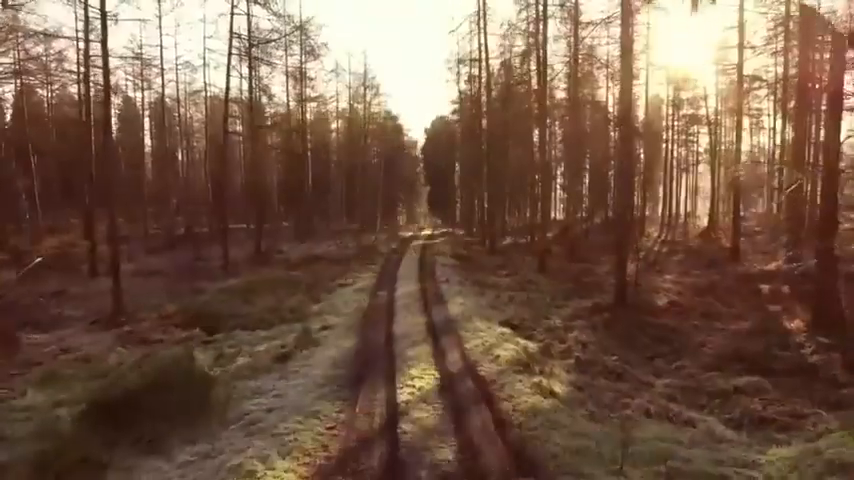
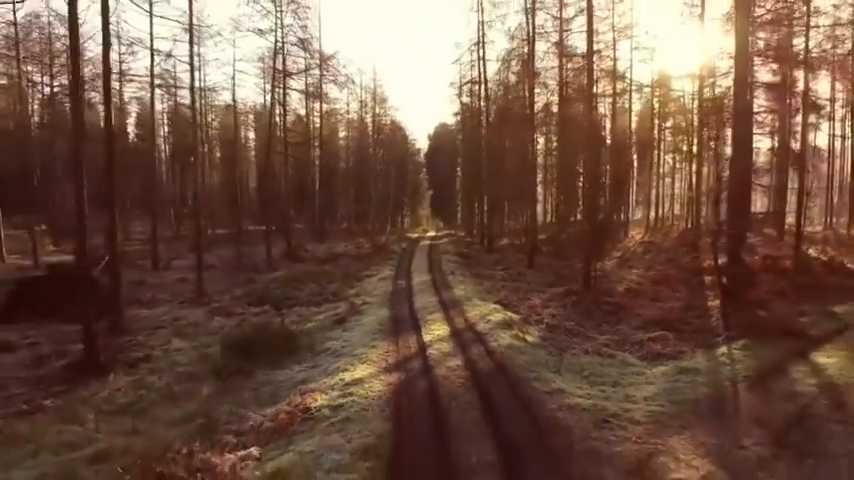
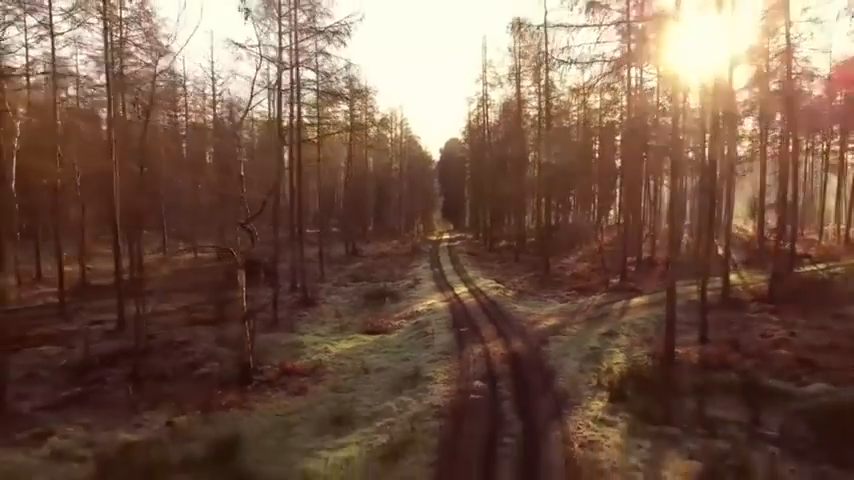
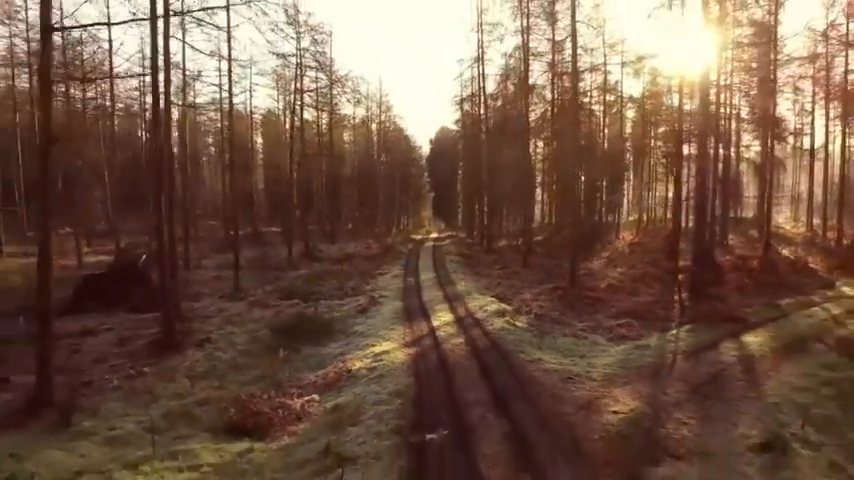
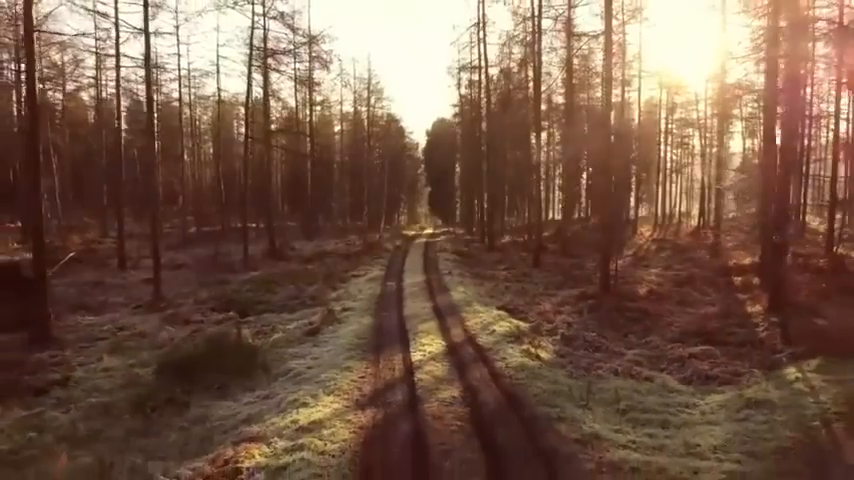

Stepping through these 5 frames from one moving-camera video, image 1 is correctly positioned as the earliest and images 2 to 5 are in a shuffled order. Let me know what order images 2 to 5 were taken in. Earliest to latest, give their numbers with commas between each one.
5, 2, 4, 3
